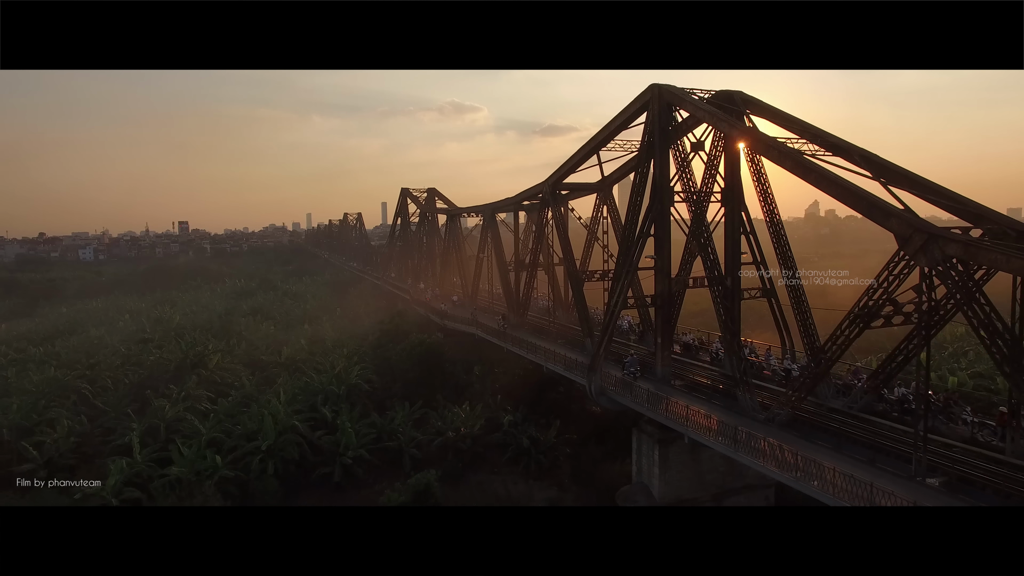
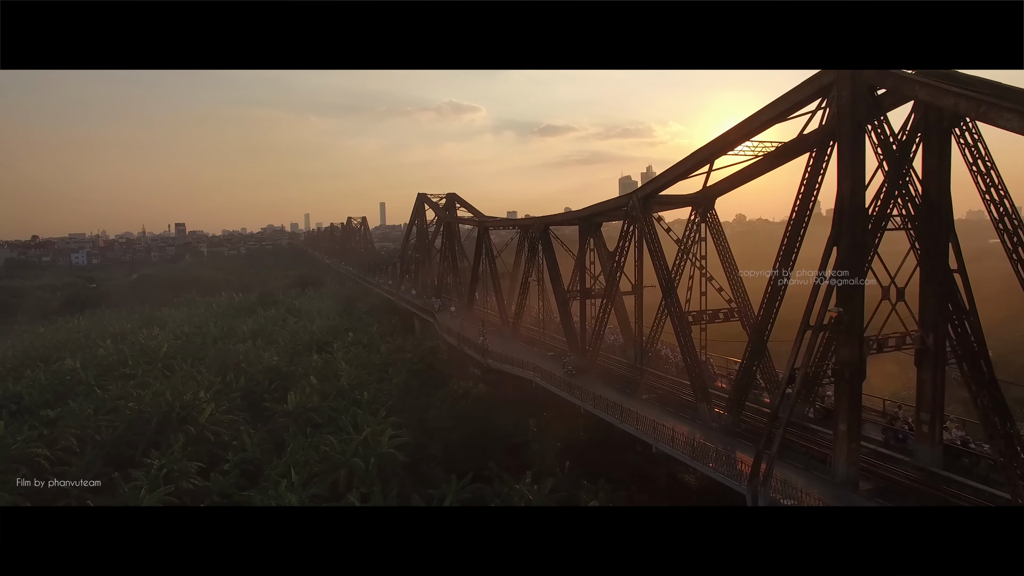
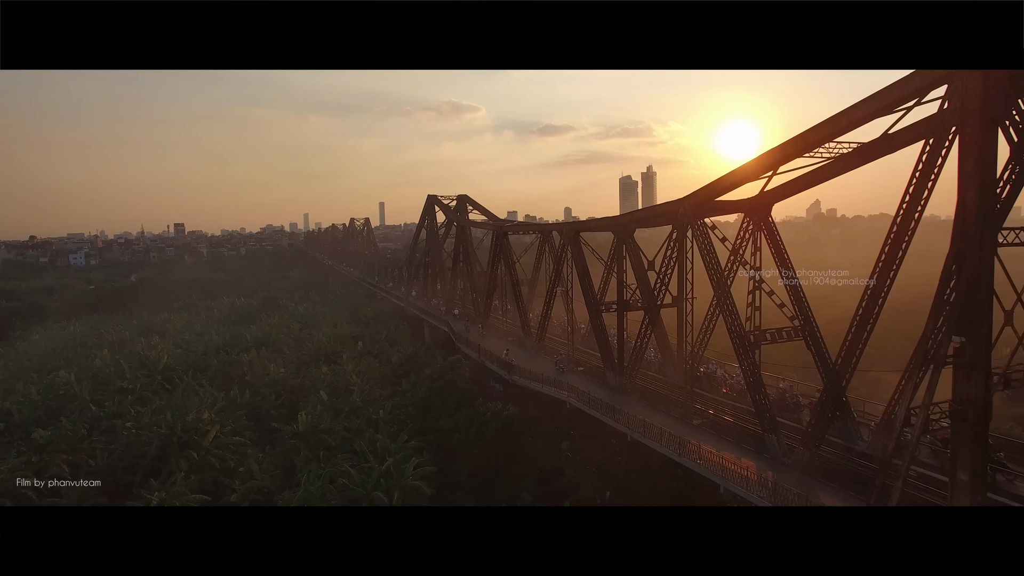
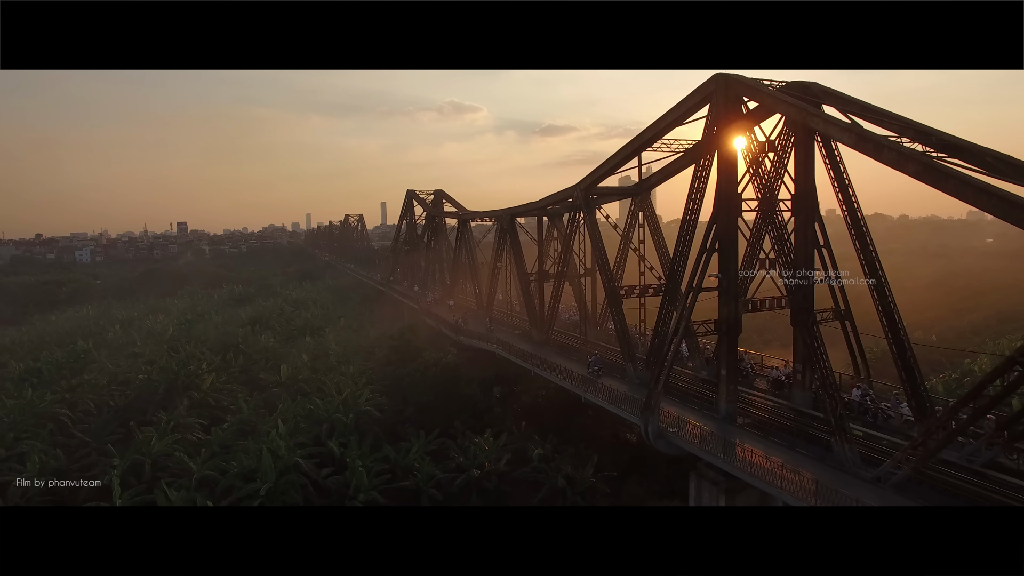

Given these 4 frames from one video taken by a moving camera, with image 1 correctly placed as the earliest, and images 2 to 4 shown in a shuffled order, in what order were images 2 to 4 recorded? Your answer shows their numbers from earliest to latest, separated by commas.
4, 2, 3
